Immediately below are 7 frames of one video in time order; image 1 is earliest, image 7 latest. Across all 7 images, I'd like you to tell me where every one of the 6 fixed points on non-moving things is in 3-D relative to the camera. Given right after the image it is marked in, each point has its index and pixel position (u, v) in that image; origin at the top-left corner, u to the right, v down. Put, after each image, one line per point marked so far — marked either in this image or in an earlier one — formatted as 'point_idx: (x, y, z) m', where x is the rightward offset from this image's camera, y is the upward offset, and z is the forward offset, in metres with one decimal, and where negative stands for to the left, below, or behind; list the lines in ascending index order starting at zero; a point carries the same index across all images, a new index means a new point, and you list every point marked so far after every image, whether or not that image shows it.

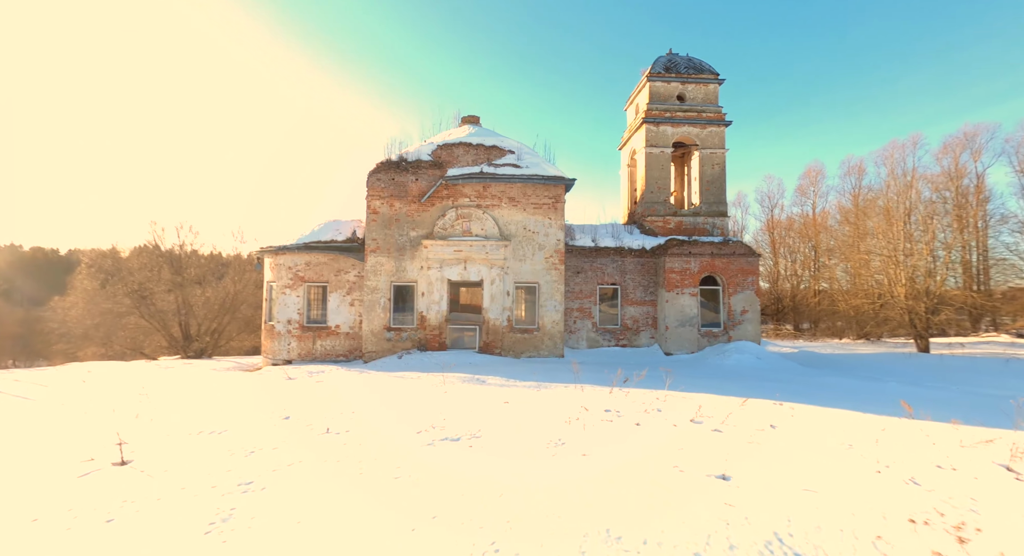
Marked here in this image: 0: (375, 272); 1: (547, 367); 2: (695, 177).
0: (-4.5, +0.2, +14.1) m
1: (+1.0, -2.5, +12.0) m
2: (+7.0, +3.9, +16.7) m
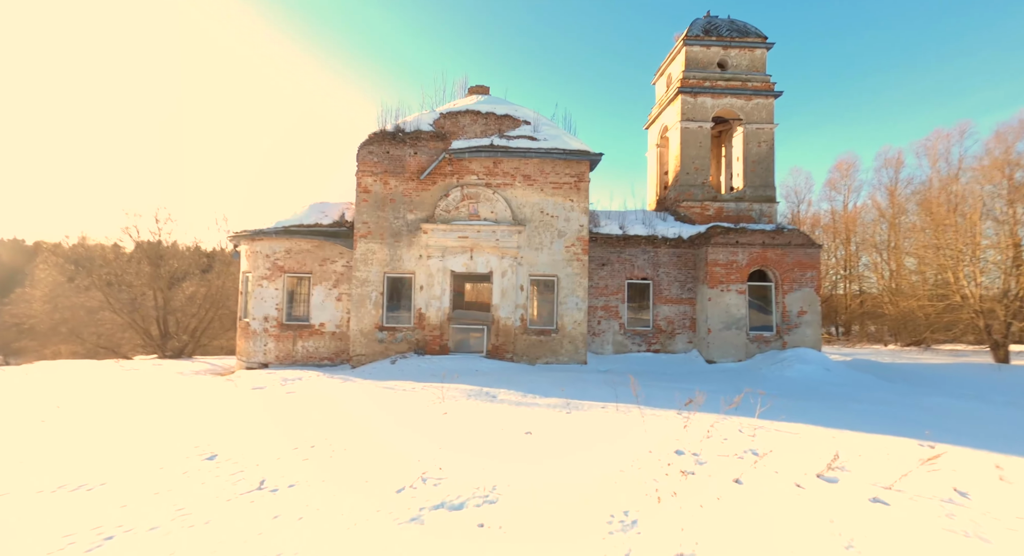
0: (-4.1, +0.4, +12.0) m
1: (+1.3, -2.3, +9.9) m
2: (+7.5, +4.0, +14.5) m
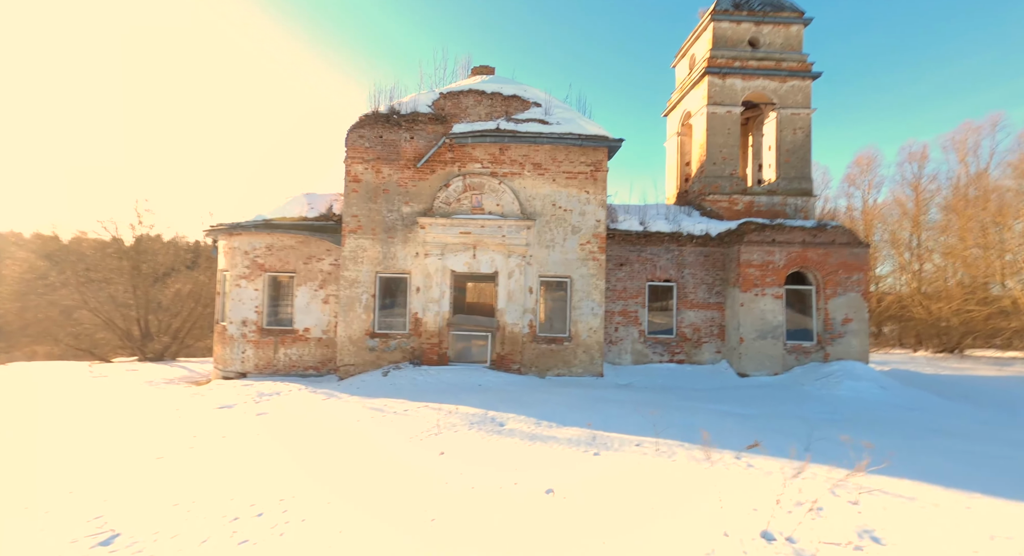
0: (-3.9, +0.4, +10.7) m
1: (+1.5, -2.3, +8.6) m
2: (+7.7, +3.9, +13.1) m
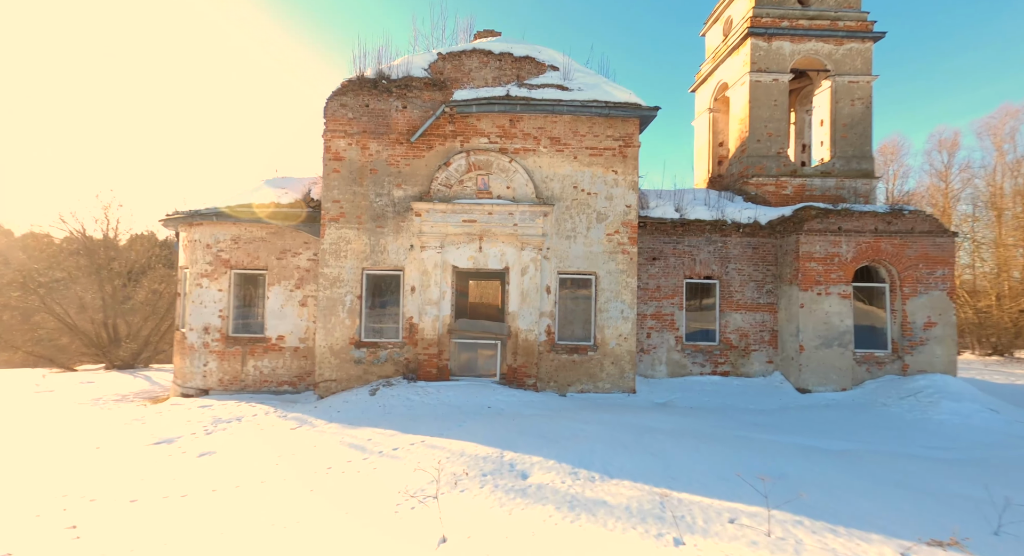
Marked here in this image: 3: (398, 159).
0: (-3.6, +0.5, +8.9) m
1: (+1.8, -2.3, +6.8) m
2: (+7.9, +4.0, +11.3) m
3: (-2.3, +2.4, +8.9) m
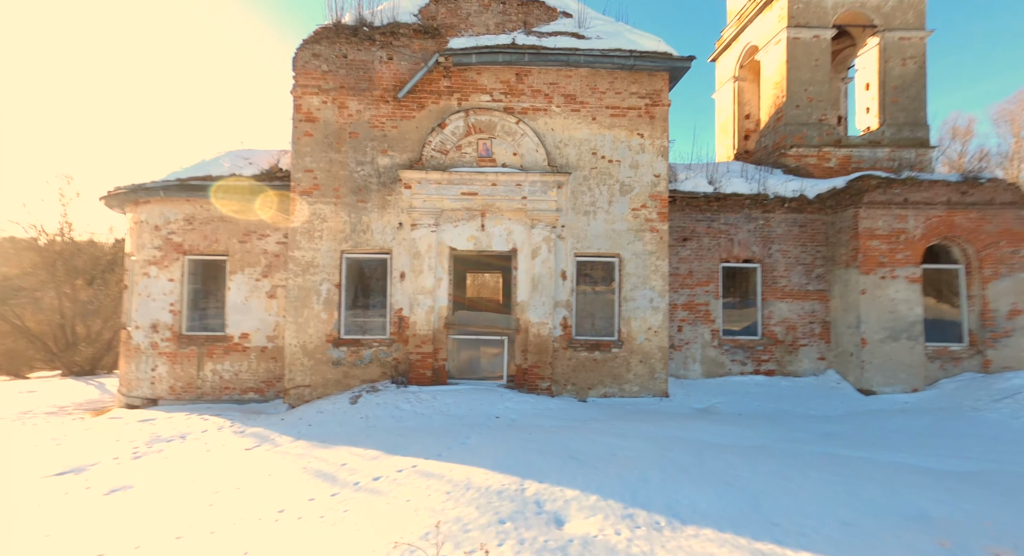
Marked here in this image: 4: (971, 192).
0: (-3.5, +0.7, +7.4) m
1: (+2.0, -2.0, +5.4) m
2: (+8.0, +4.4, +10.0) m
3: (-2.2, +2.7, +7.4) m
4: (+7.8, +1.5, +7.4) m
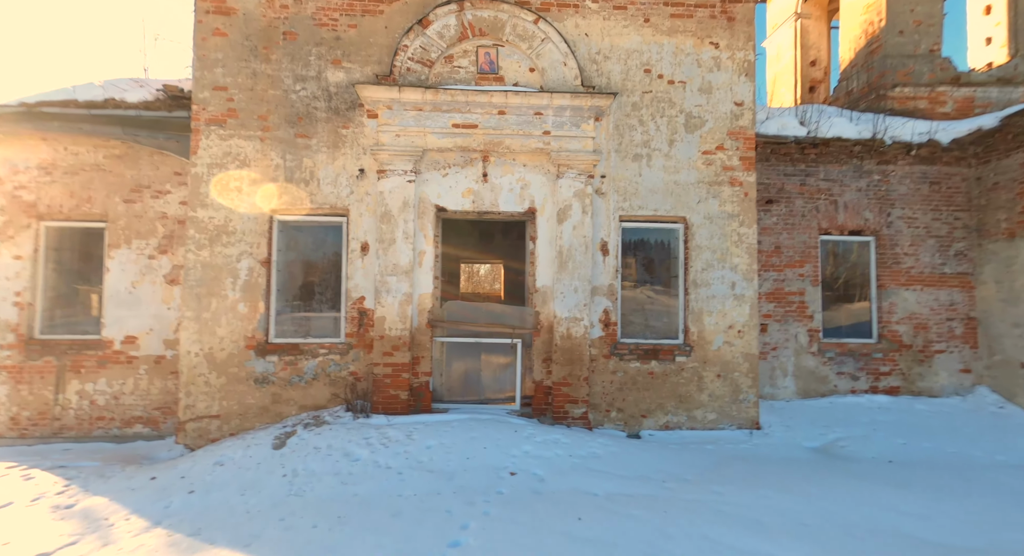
0: (-3.3, +1.0, +4.9) m
1: (+2.2, -1.6, +2.9) m
2: (+8.2, +4.7, +7.7) m
3: (-2.0, +3.0, +5.0) m
4: (+8.0, +1.8, +5.1) m
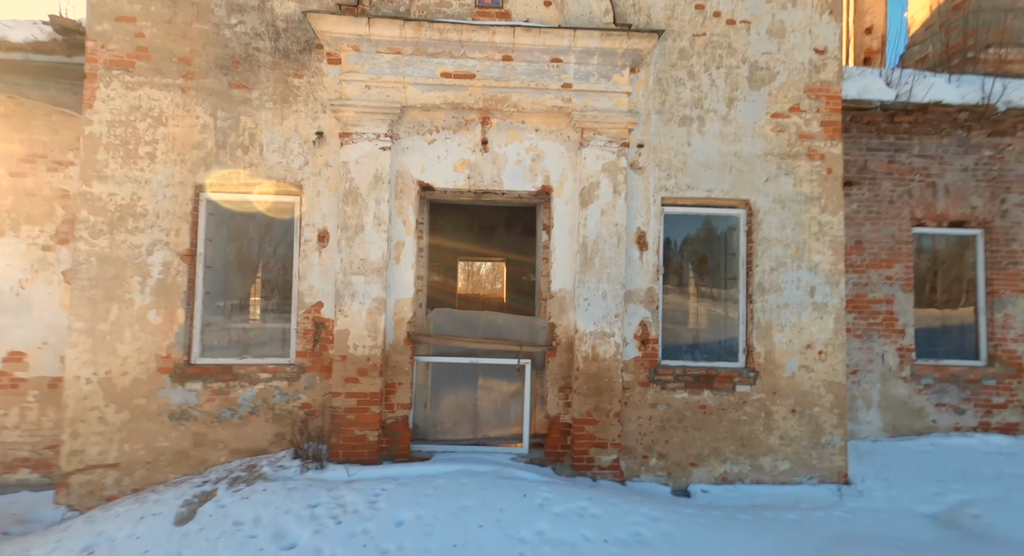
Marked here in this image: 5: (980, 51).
0: (-3.2, +1.0, +3.7) m
1: (+2.3, -1.7, +1.6) m
2: (+8.3, +4.6, +6.4) m
3: (-1.9, +3.0, +3.7) m
4: (+8.1, +1.7, +3.8) m
5: (+6.1, +3.0, +5.7) m
